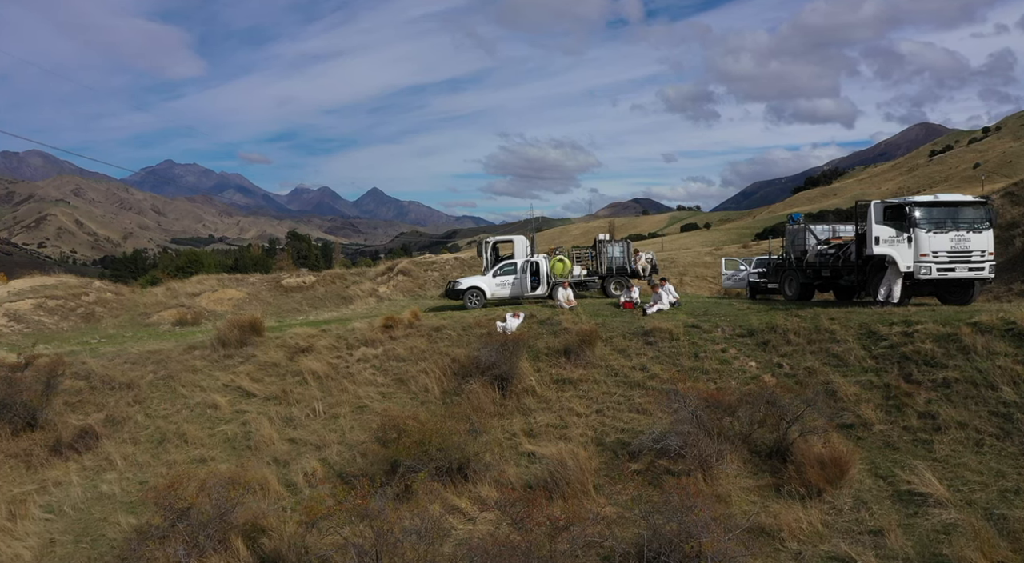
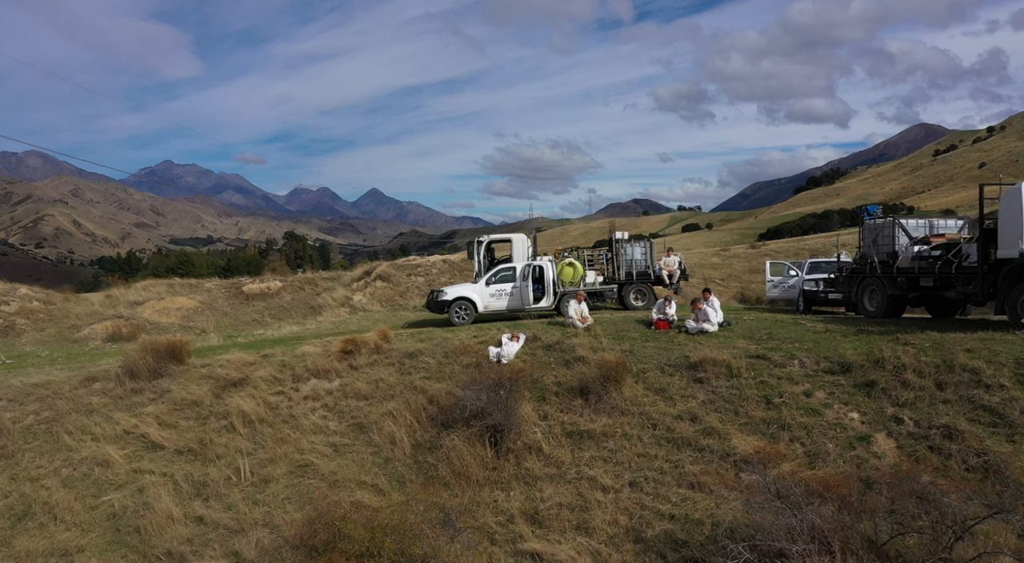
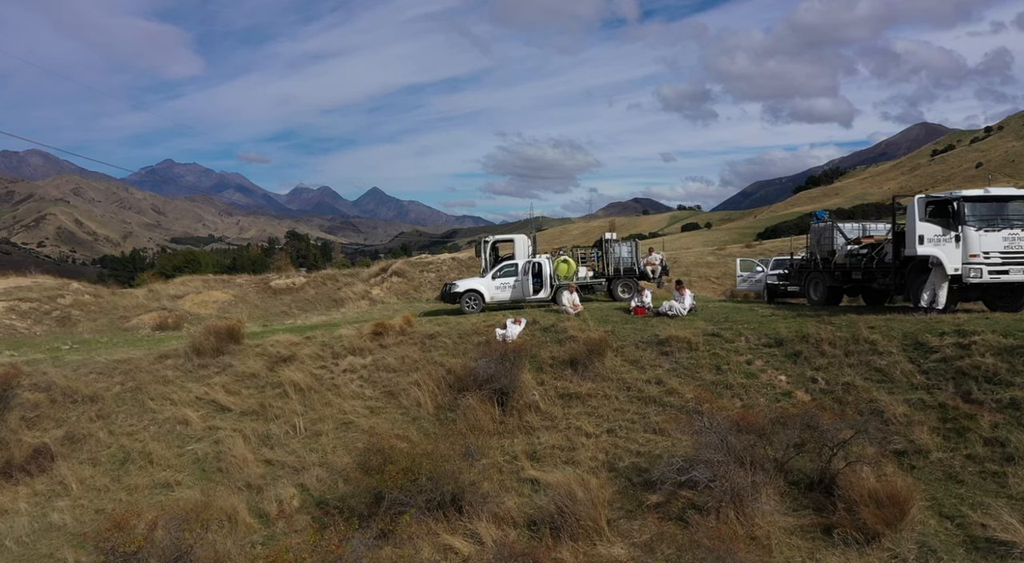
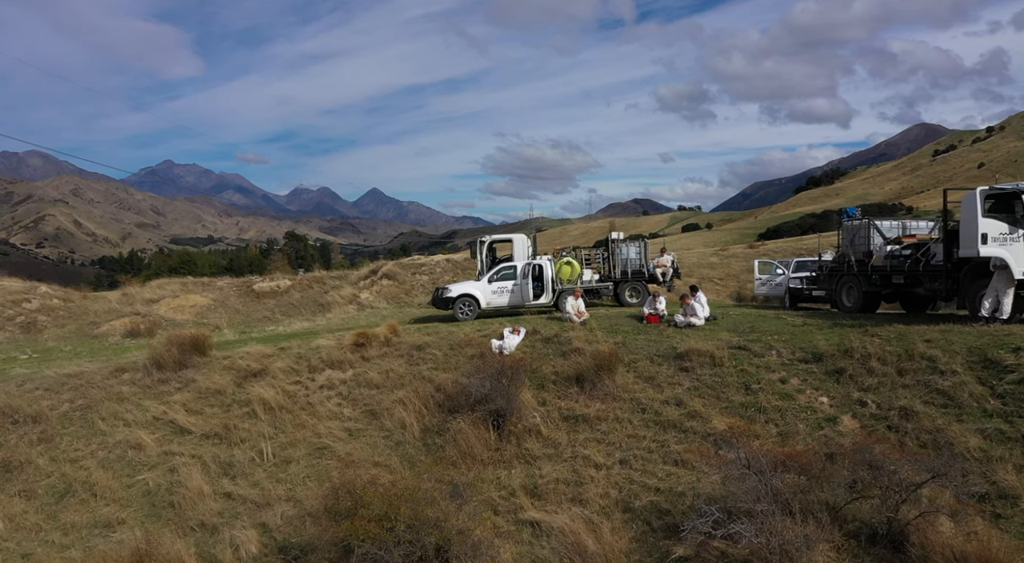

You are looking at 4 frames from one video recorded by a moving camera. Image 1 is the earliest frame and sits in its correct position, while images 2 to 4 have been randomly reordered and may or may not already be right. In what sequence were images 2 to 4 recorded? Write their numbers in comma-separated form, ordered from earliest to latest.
3, 4, 2
